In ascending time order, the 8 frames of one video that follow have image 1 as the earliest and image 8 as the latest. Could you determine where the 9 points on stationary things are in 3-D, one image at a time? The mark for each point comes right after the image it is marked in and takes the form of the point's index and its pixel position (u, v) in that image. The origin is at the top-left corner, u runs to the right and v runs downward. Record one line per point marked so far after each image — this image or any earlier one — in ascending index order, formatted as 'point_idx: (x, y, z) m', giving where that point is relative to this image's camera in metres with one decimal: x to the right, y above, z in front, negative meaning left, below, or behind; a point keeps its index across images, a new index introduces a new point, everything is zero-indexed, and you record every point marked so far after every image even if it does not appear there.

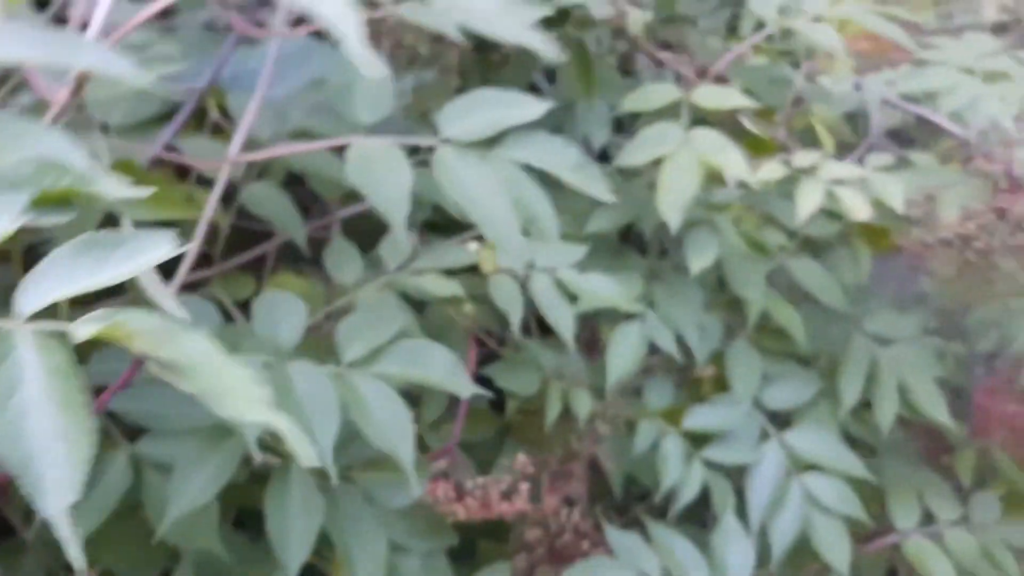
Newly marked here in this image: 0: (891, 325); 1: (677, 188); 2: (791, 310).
0: (+0.4, 0.0, +1.0) m
1: (+0.1, +0.1, +0.9) m
2: (+0.3, 0.0, +1.0) m
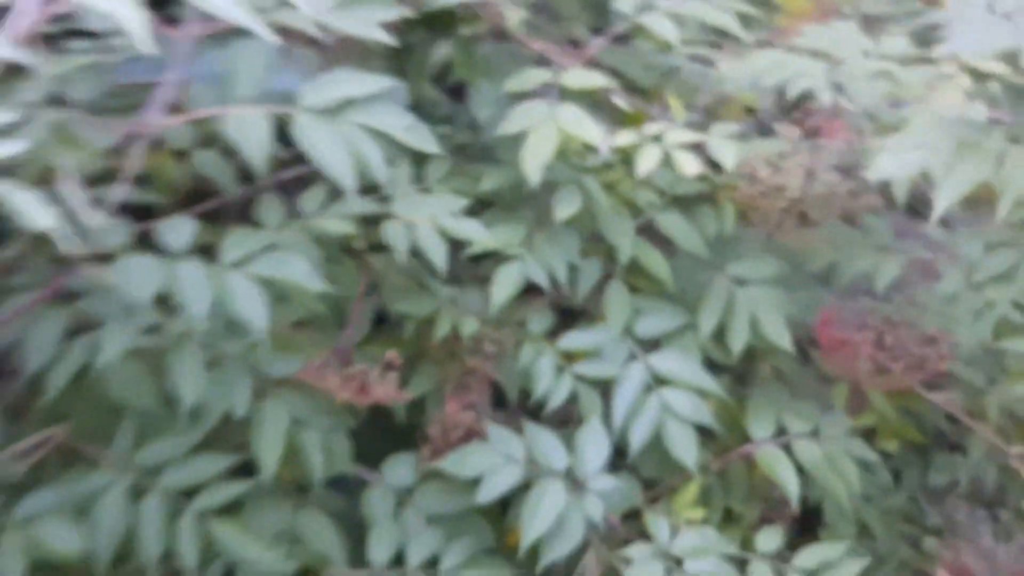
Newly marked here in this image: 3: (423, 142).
0: (+0.3, 0.0, +1.2) m
1: (0.0, +0.2, +1.1) m
2: (+0.2, 0.0, +1.2) m
3: (-0.1, +0.2, +0.9) m
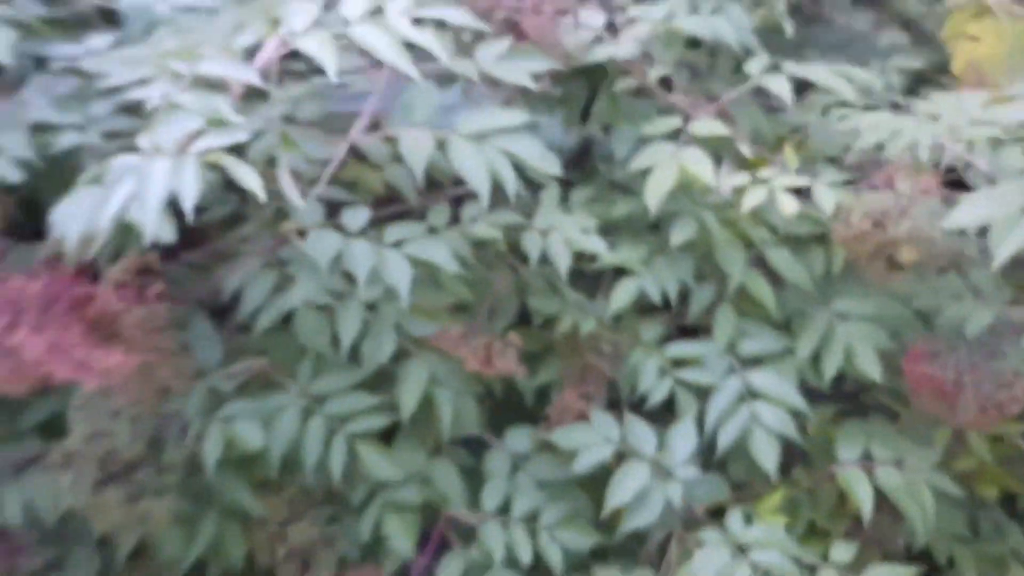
0: (+0.5, 0.0, +1.3) m
1: (+0.2, +0.1, +1.3) m
2: (+0.4, 0.0, +1.3) m
3: (0.0, +0.2, +1.2) m
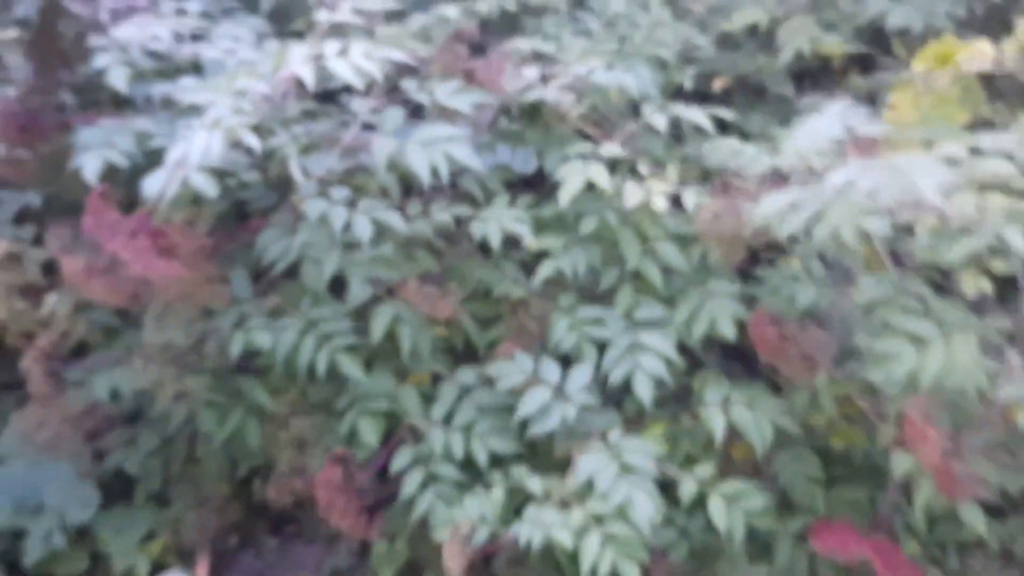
0: (+0.4, 0.0, +1.8) m
1: (+0.1, +0.2, +1.7) m
2: (+0.3, 0.0, +1.8) m
3: (-0.1, +0.2, +1.7) m
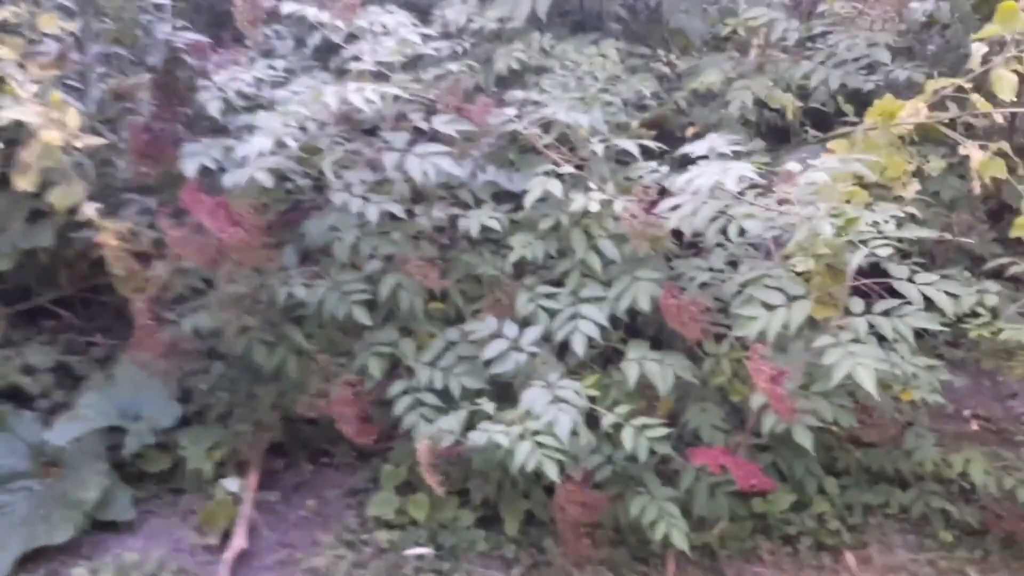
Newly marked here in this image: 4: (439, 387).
0: (+0.3, 0.0, +2.3) m
1: (0.0, +0.2, +2.3) m
2: (+0.2, +0.1, +2.3) m
3: (-0.1, +0.3, +2.3) m
4: (-0.2, -0.2, +2.3) m
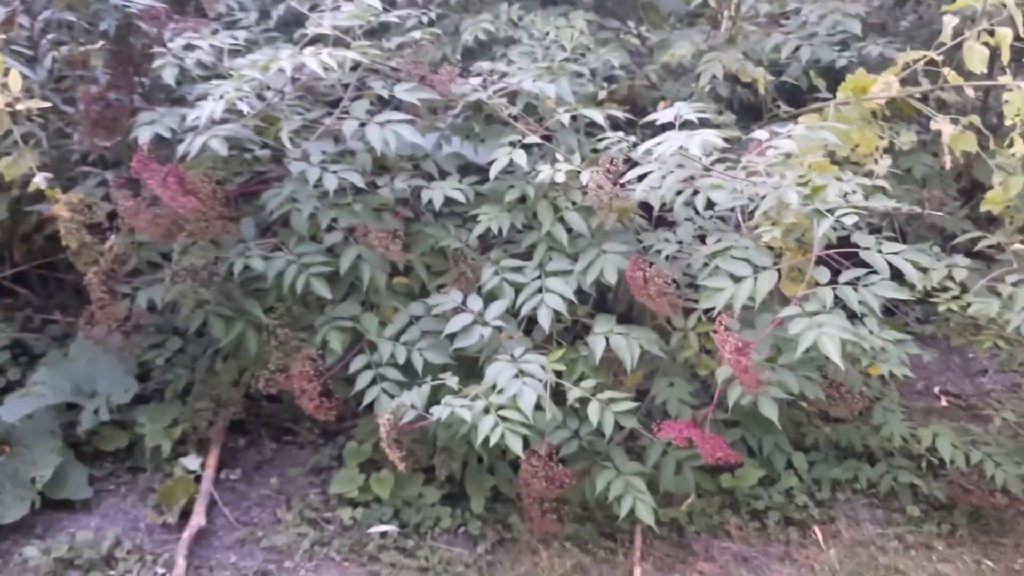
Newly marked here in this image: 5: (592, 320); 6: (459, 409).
0: (+0.2, +0.1, +2.3) m
1: (0.0, +0.3, +2.3) m
2: (+0.1, +0.1, +2.3) m
3: (-0.2, +0.4, +2.2) m
4: (-0.3, -0.2, +2.2) m
5: (+0.2, -0.1, +2.3) m
6: (-0.1, -0.3, +2.1) m
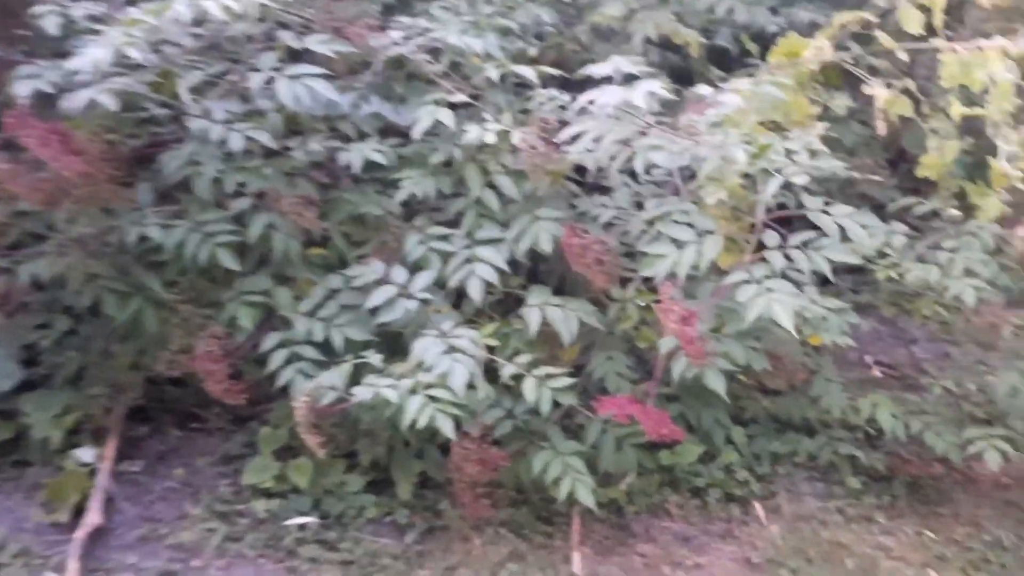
0: (+0.1, +0.2, +2.1) m
1: (-0.2, +0.4, +2.1) m
2: (-0.1, +0.2, +2.1) m
3: (-0.4, +0.4, +2.0) m
4: (-0.4, -0.1, +2.0) m
5: (0.0, 0.0, +2.2) m
6: (-0.3, -0.2, +1.9) m
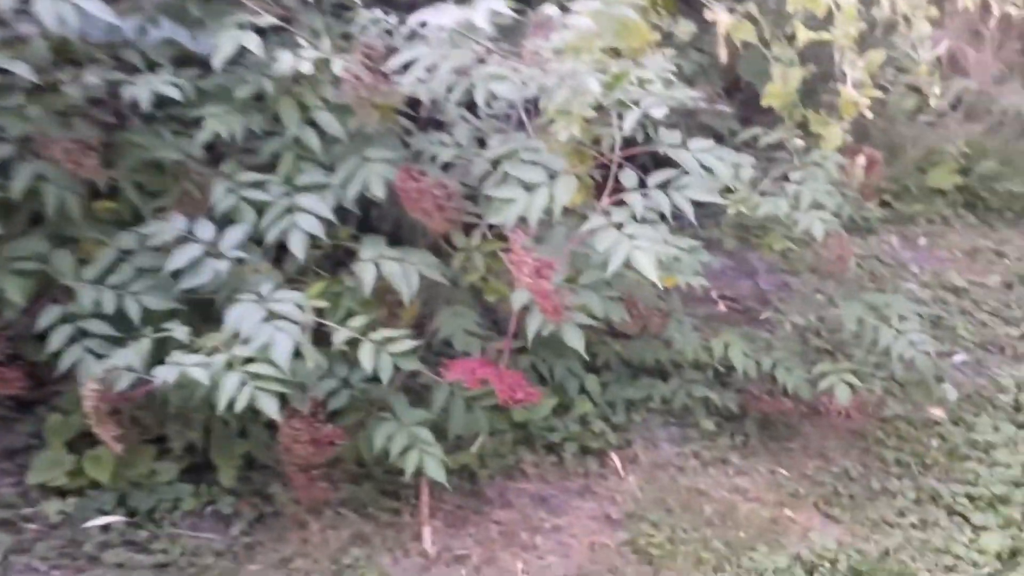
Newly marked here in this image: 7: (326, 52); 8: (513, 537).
0: (-0.3, +0.3, +1.9) m
1: (-0.6, +0.5, +1.8) m
2: (-0.4, +0.3, +1.9) m
3: (-0.7, +0.5, +1.7) m
4: (-0.7, 0.0, +1.7) m
5: (-0.3, +0.1, +1.9) m
6: (-0.6, -0.1, +1.6) m
7: (-0.4, +0.5, +1.9) m
8: (0.0, -0.5, +2.0) m
